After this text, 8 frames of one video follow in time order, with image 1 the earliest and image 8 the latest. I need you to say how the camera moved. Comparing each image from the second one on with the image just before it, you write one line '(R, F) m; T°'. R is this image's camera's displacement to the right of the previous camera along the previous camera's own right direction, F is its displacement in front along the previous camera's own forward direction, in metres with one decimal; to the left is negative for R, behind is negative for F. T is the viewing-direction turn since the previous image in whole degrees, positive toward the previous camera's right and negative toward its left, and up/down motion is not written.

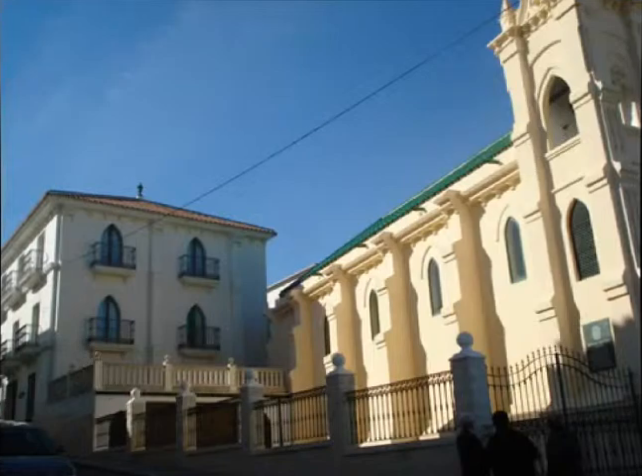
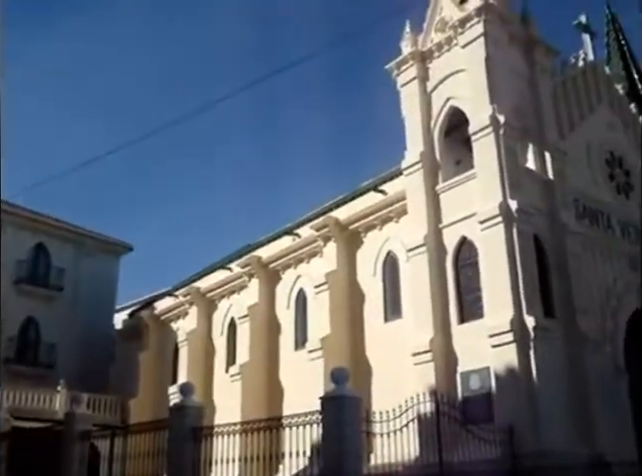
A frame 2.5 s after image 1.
(+0.1, +1.9) m; +11°
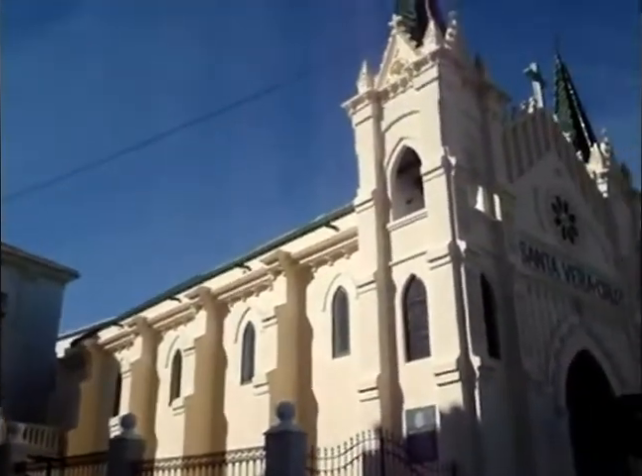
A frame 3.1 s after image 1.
(+0.1, 0.0) m; +4°
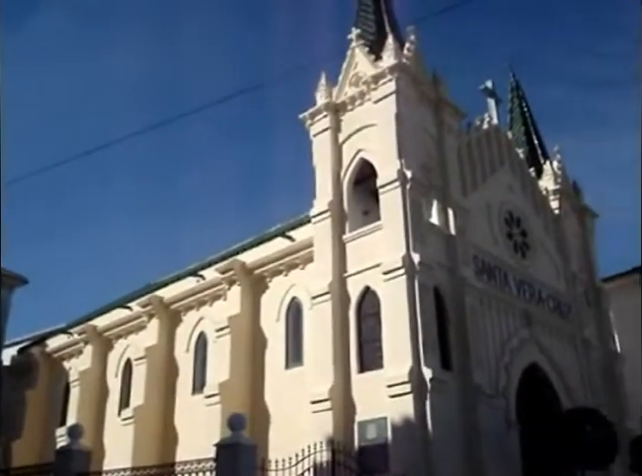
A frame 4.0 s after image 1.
(+0.1, 0.0) m; +3°
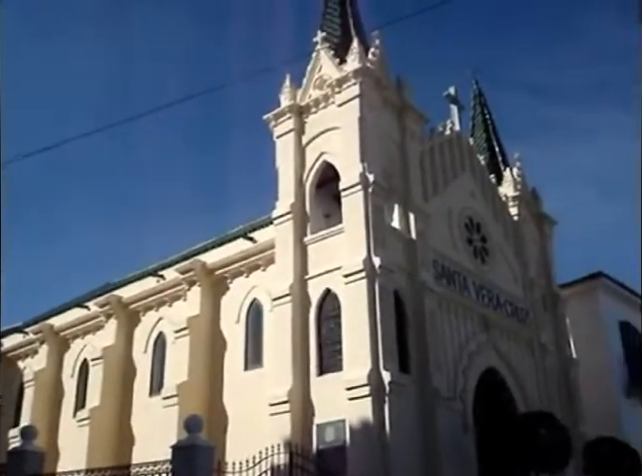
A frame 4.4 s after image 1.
(+0.1, 0.0) m; +3°
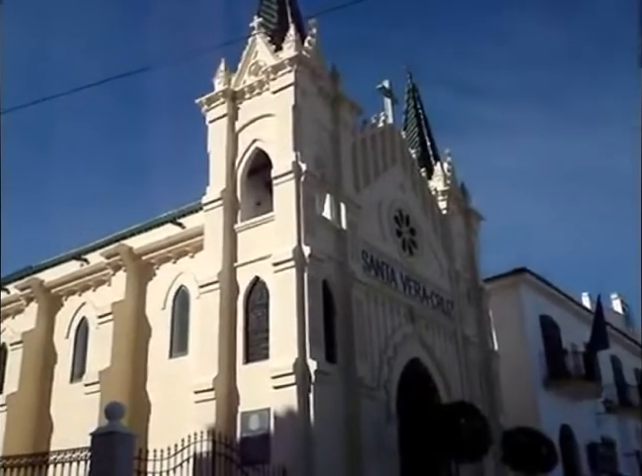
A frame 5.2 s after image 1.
(+0.1, 0.0) m; +5°
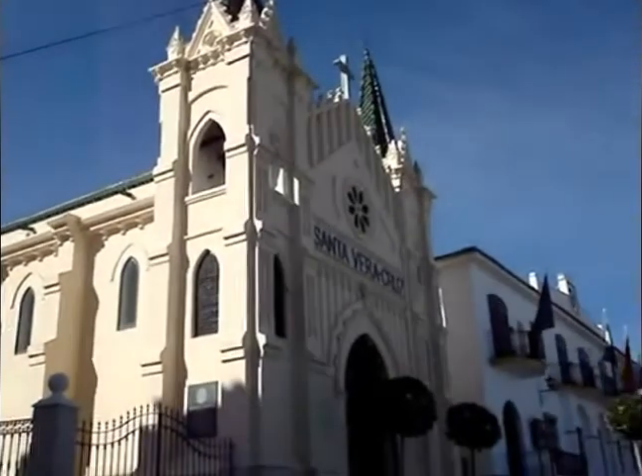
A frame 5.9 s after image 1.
(+0.1, 0.0) m; +3°
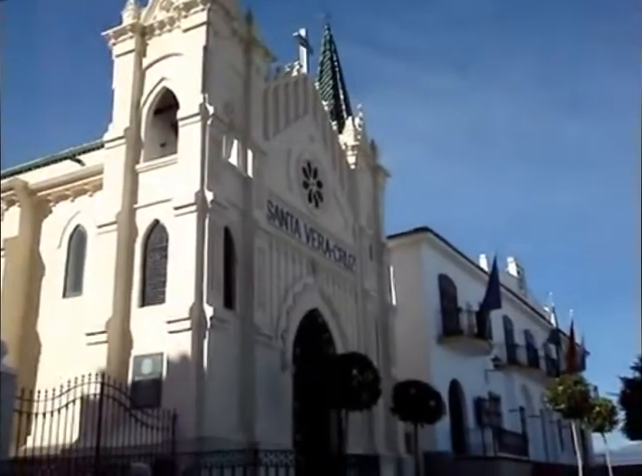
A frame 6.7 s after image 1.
(+0.2, 0.0) m; +3°
